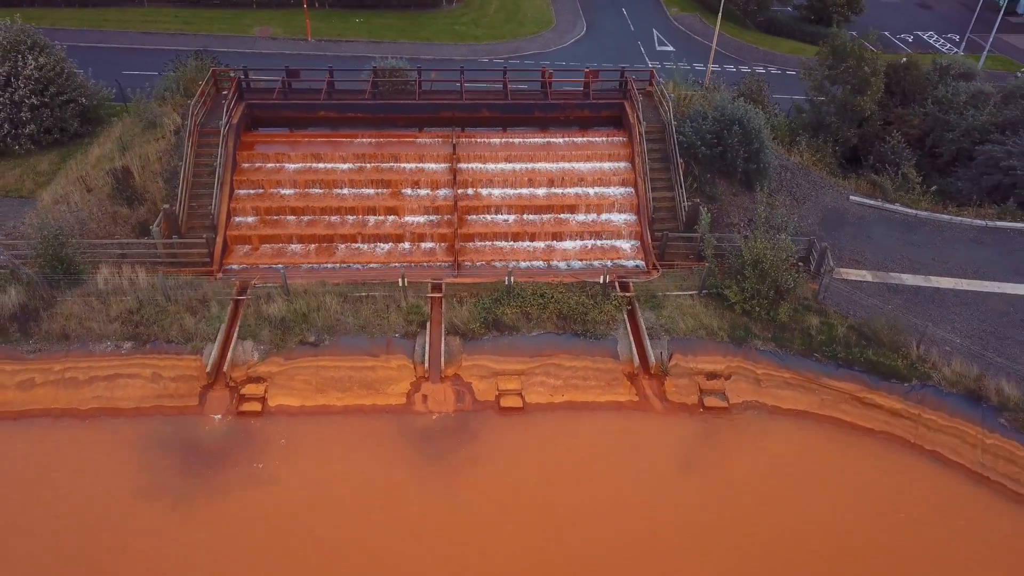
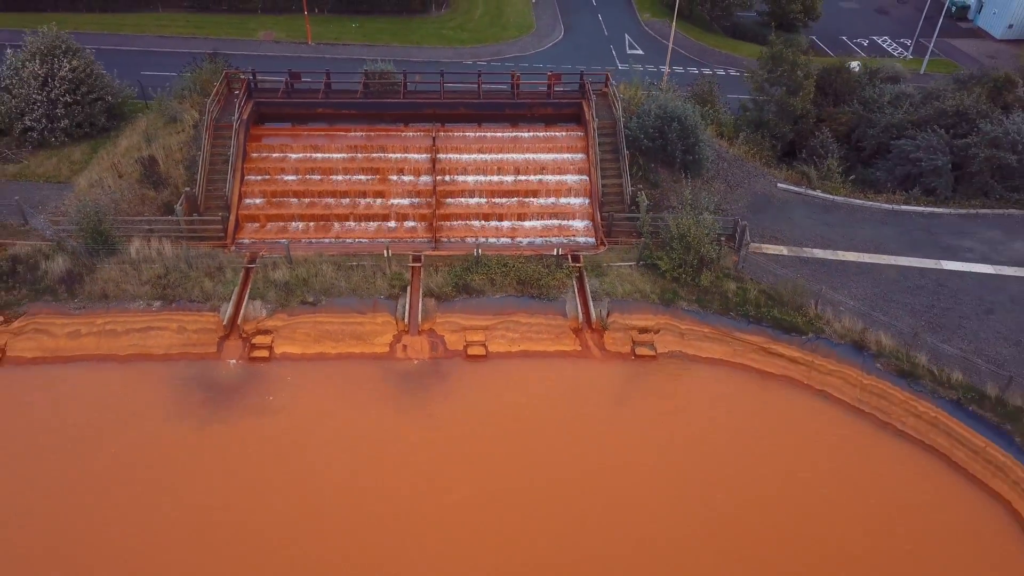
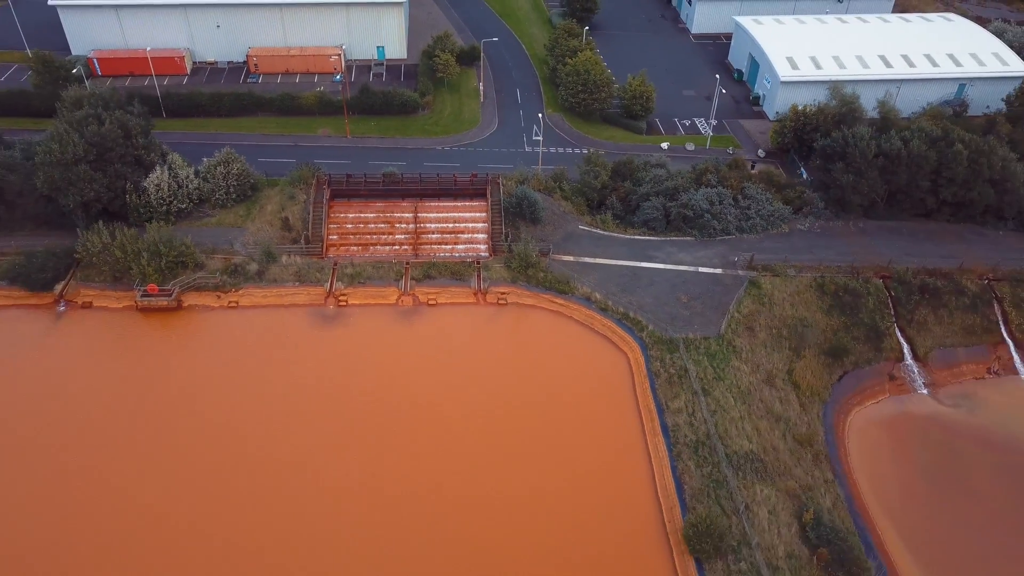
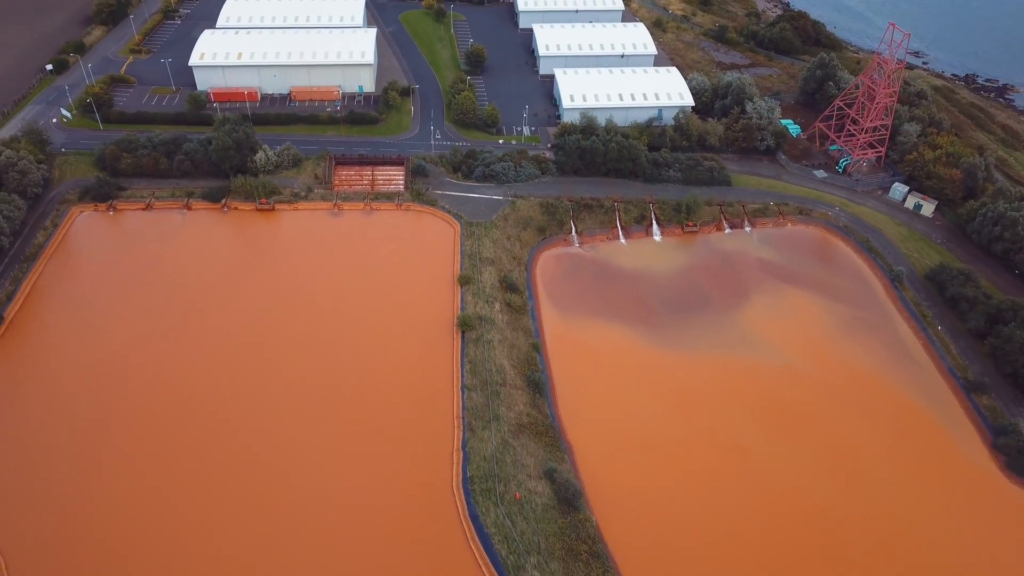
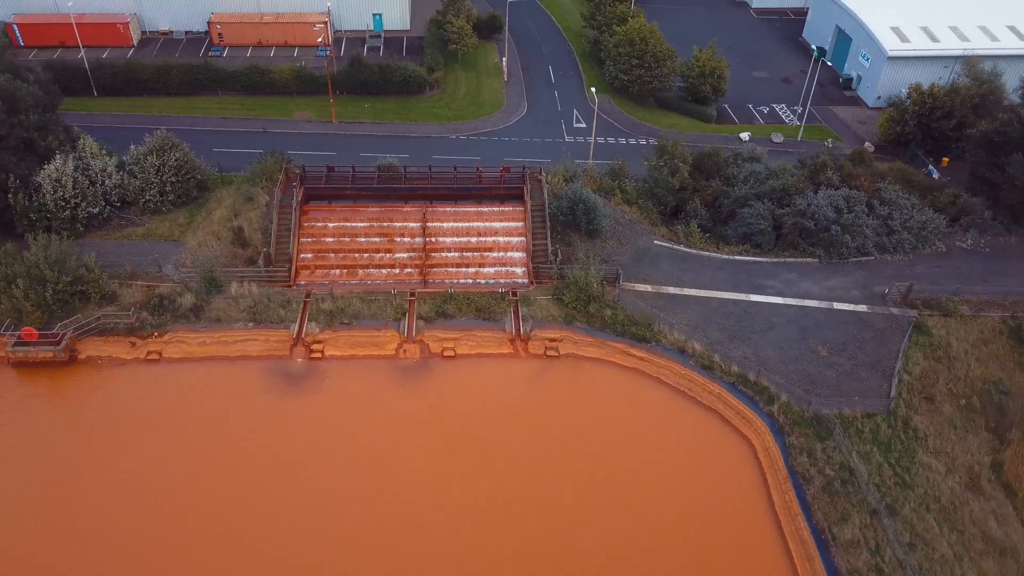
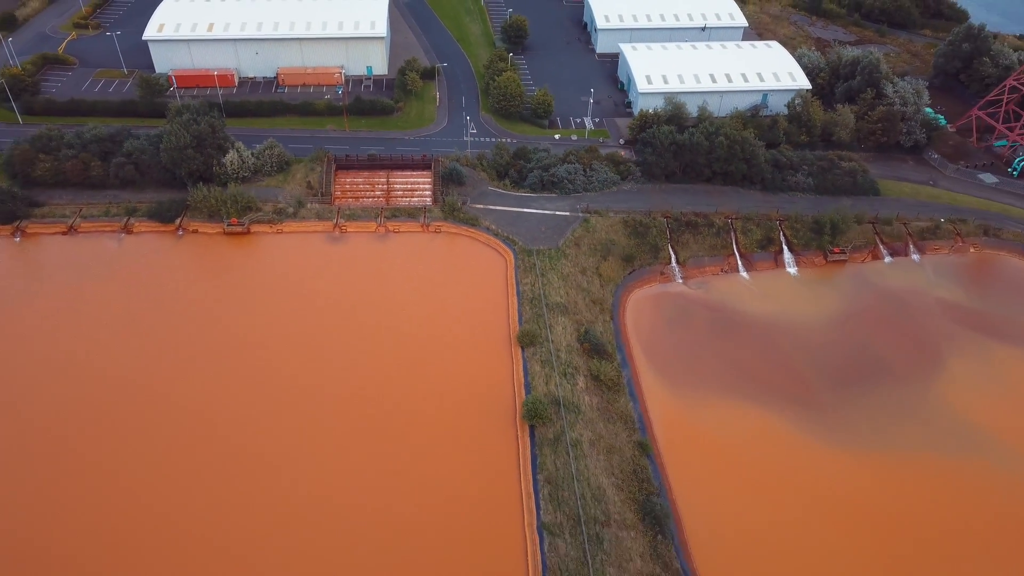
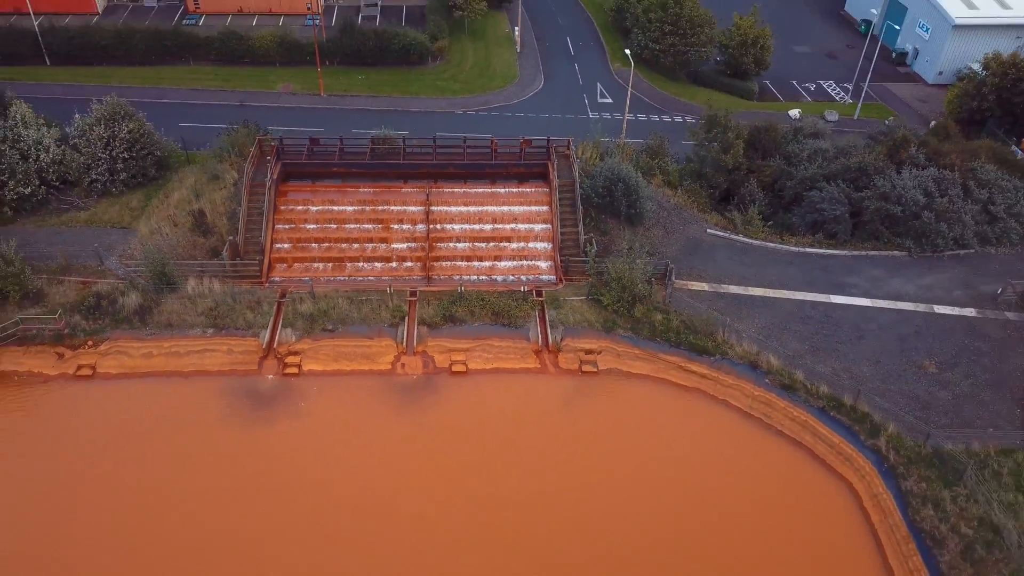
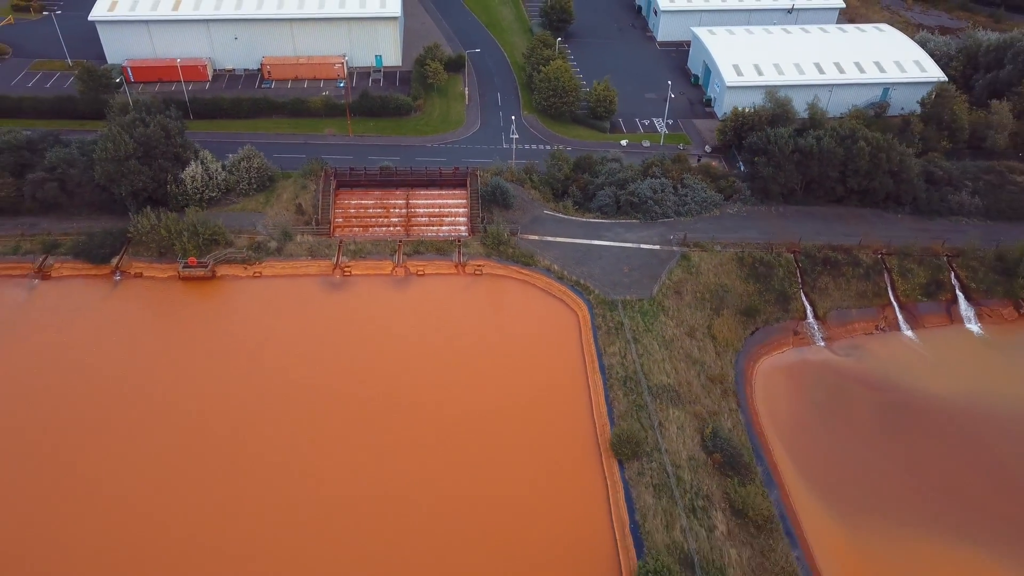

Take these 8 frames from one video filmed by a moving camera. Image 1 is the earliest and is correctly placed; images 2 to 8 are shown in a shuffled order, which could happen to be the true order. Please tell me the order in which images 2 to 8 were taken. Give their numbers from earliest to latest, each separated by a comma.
2, 7, 5, 3, 8, 6, 4
